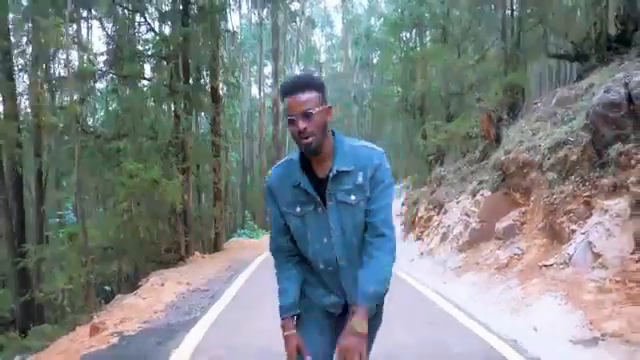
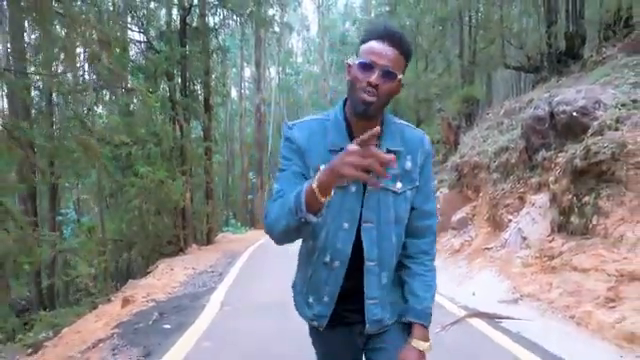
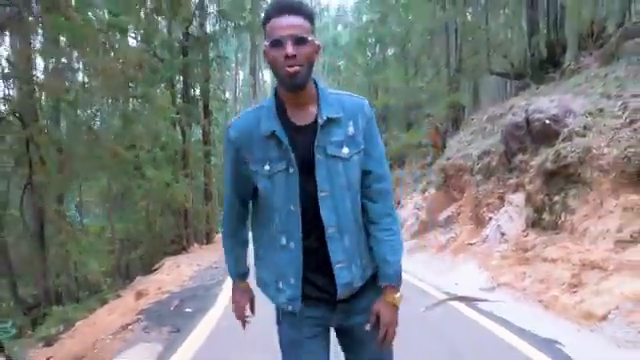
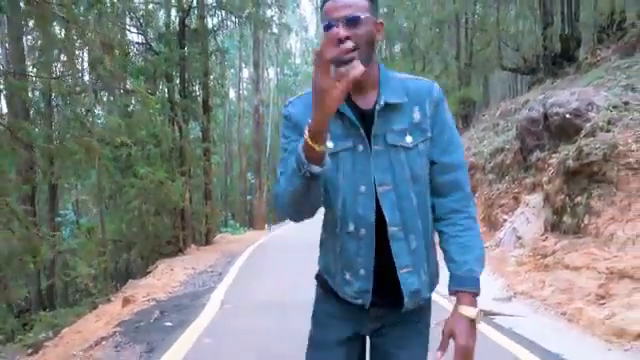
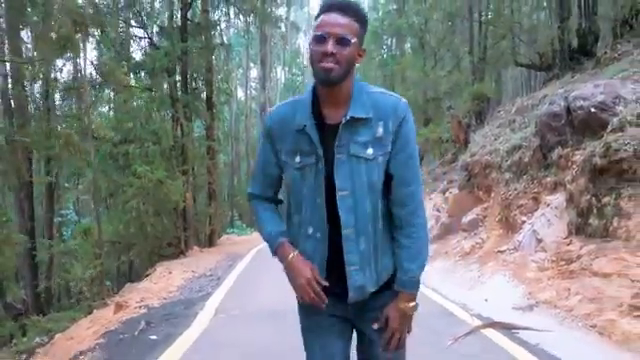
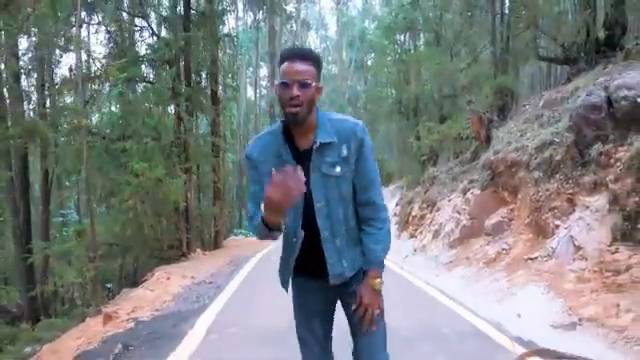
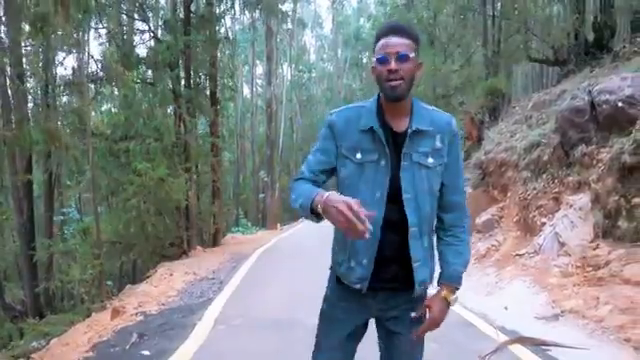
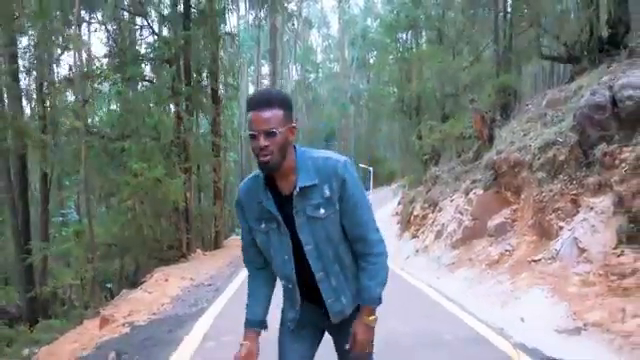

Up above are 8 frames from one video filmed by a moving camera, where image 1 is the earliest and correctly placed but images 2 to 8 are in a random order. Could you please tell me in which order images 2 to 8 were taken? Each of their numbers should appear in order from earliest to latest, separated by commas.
8, 6, 7, 5, 2, 4, 3
